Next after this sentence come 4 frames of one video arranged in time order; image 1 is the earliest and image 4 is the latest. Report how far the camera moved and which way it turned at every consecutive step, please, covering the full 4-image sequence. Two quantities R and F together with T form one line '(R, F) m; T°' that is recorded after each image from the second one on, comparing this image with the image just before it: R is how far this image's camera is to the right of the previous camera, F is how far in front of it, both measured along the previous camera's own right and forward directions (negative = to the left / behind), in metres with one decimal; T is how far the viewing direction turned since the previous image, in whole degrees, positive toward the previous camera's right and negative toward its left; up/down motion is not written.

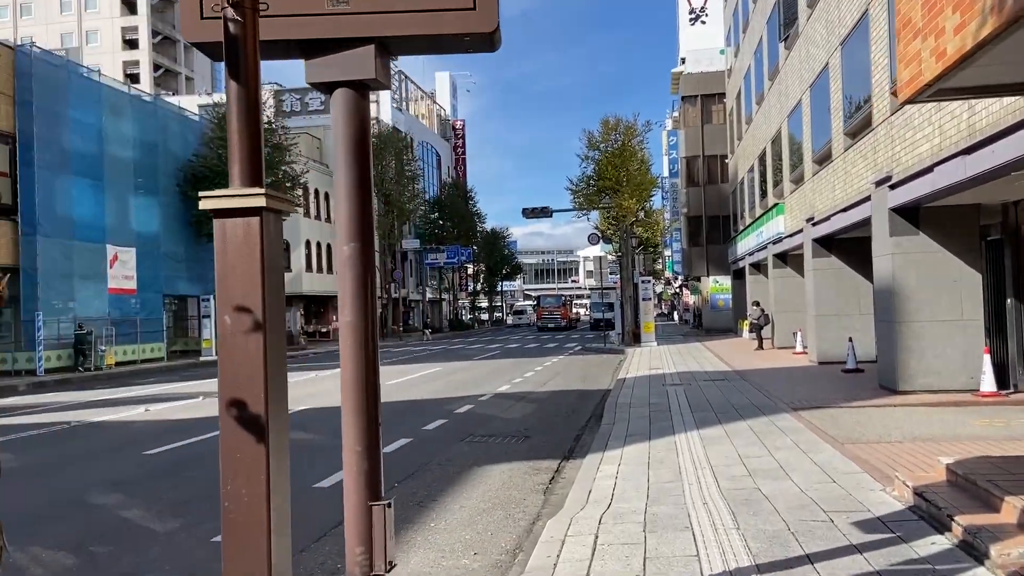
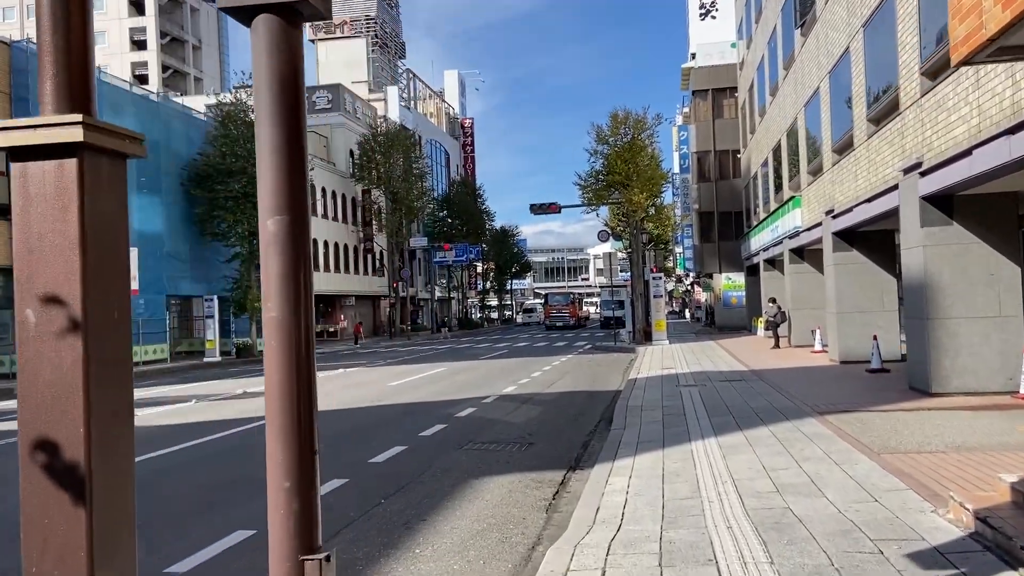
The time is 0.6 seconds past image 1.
(+0.1, +0.9) m; -1°
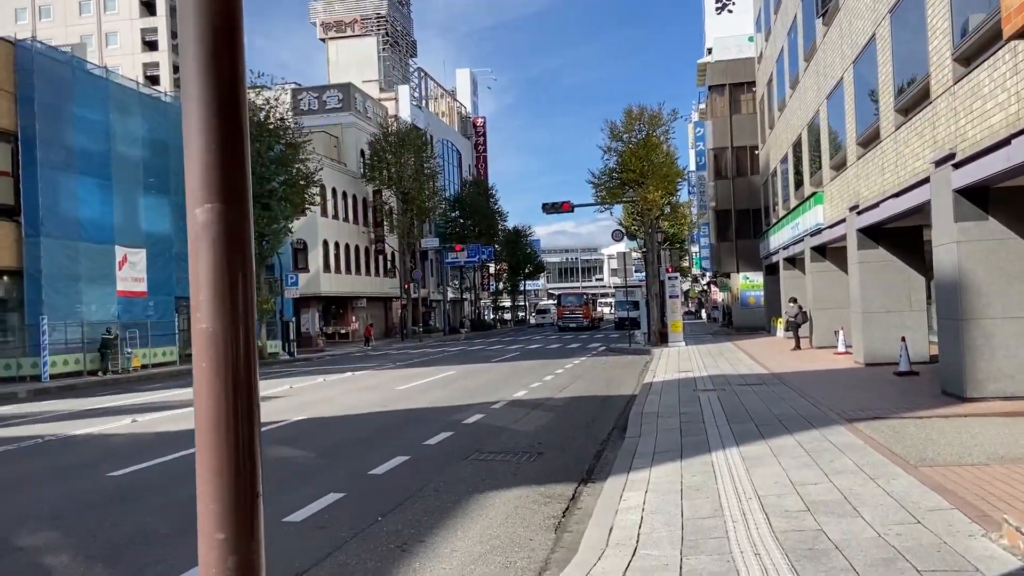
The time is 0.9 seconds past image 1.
(+0.1, +0.6) m; -1°
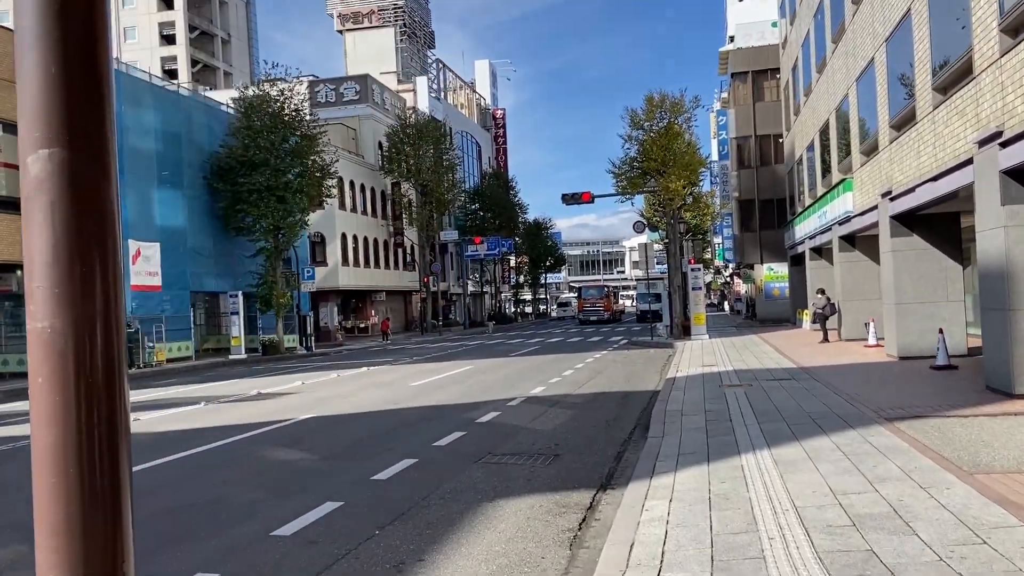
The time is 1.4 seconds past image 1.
(+0.1, +0.7) m; -2°
